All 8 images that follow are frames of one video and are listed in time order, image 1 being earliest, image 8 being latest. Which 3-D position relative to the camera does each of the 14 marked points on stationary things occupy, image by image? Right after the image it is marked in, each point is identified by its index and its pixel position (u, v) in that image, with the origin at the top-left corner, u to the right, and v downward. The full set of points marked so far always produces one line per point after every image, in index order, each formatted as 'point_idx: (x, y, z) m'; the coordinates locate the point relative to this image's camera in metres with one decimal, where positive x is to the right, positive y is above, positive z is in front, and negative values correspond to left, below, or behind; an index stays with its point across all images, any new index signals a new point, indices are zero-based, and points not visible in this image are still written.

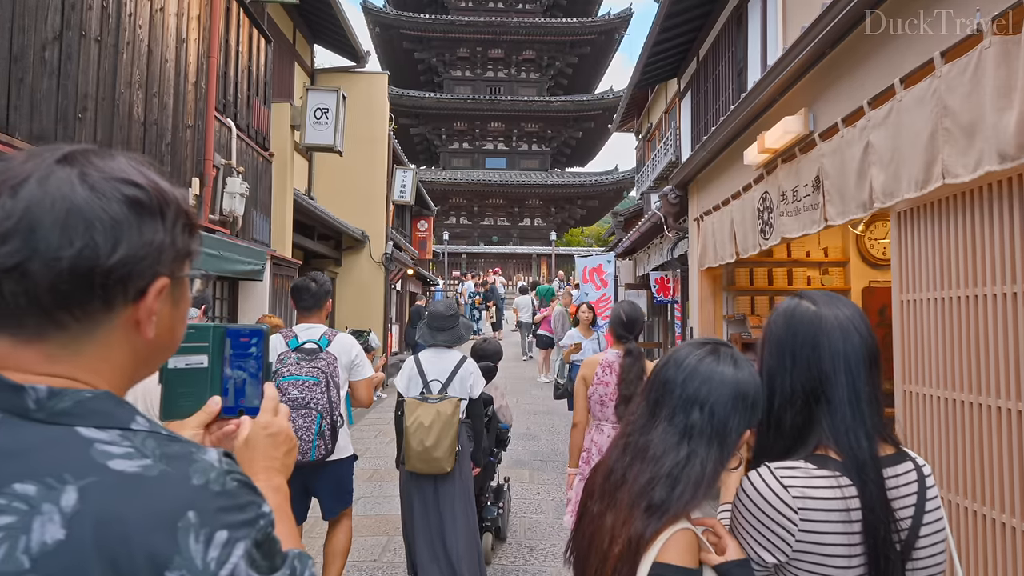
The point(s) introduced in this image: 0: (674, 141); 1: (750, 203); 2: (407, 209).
0: (+3.1, +2.7, +12.4) m
1: (+1.6, +0.6, +4.3) m
2: (-3.2, +2.4, +19.9) m
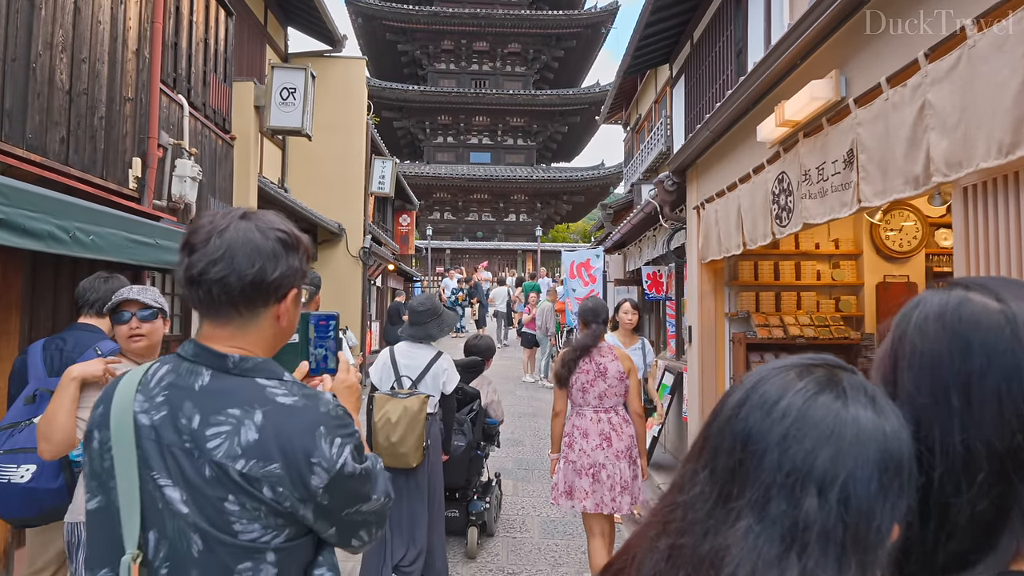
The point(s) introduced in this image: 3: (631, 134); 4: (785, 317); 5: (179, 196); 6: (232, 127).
0: (+2.8, +2.8, +11.9) m
1: (+1.5, +0.6, +3.8) m
2: (-3.7, +2.5, +19.3) m
3: (+3.0, +3.9, +16.4) m
4: (+2.1, -0.2, +5.1) m
5: (-2.7, +0.7, +5.2) m
6: (-2.9, +1.7, +6.9) m
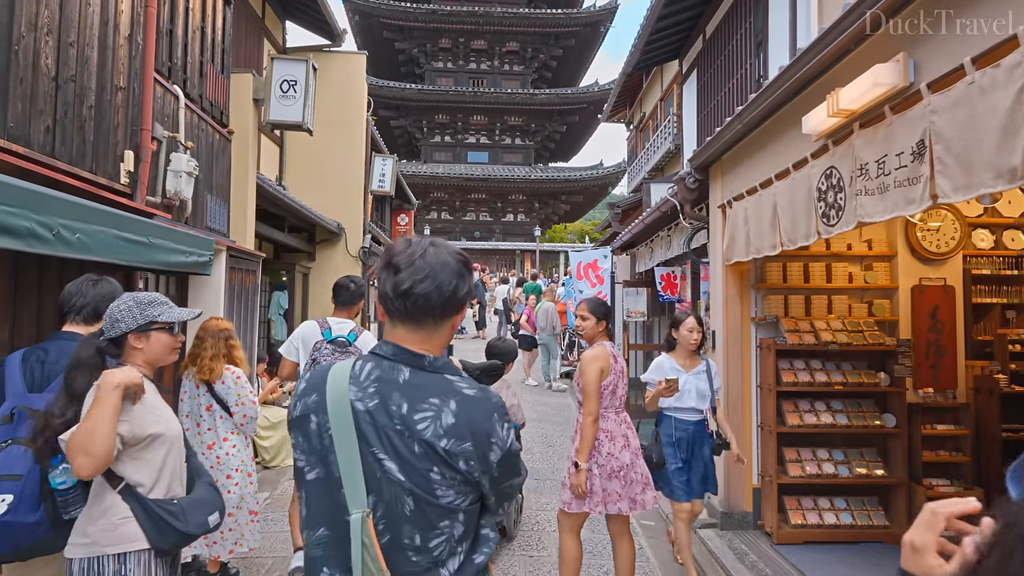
0: (+2.9, +2.8, +11.6) m
1: (+1.6, +0.6, +3.5) m
2: (-3.7, +2.5, +19.0) m
3: (+3.0, +3.9, +16.1) m
4: (+2.3, -0.3, +4.9) m
5: (-2.5, +0.7, +4.9) m
6: (-2.8, +1.7, +6.6) m
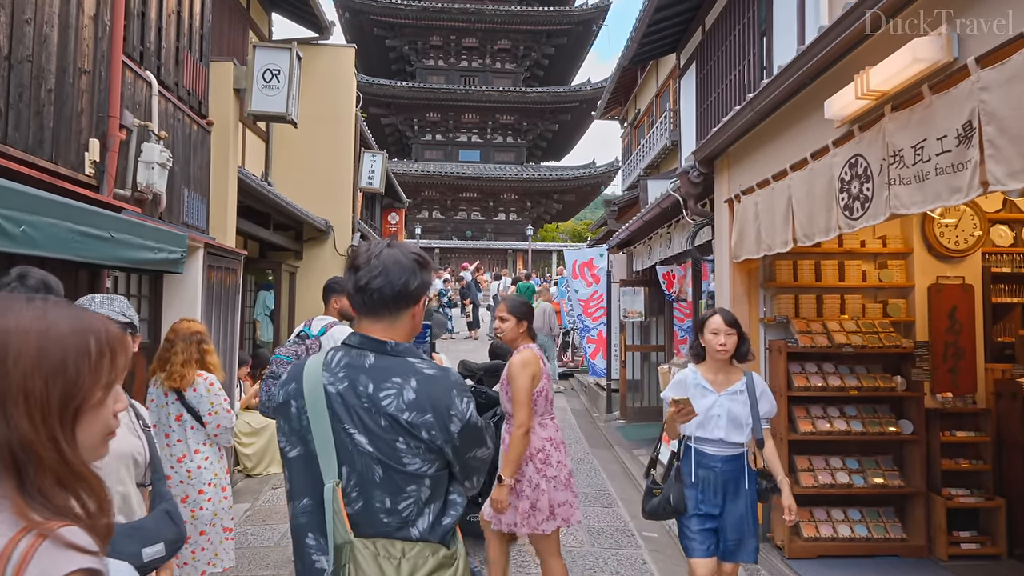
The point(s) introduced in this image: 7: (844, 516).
0: (+2.7, +2.8, +11.4) m
1: (+1.6, +0.6, +3.3) m
2: (-3.9, +2.5, +18.7) m
3: (+2.9, +3.9, +15.9) m
4: (+2.2, -0.2, +4.6) m
5: (-2.6, +0.7, +4.6) m
6: (-2.9, +1.7, +6.3) m
7: (+2.3, -1.6, +4.5) m
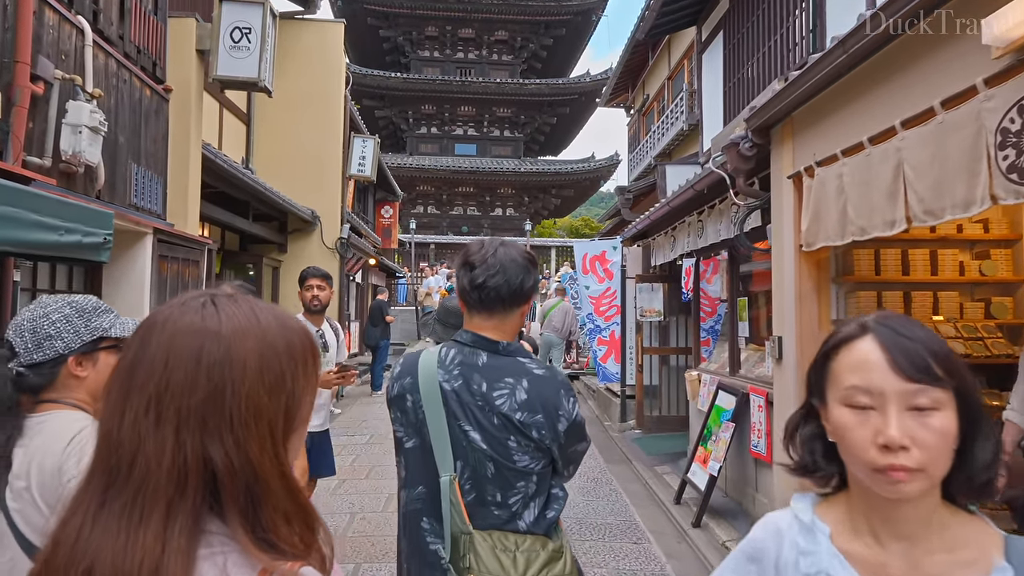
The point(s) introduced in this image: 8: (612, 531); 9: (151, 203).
0: (+2.8, +2.9, +10.5) m
1: (+1.7, +0.6, +2.4) m
2: (-3.9, +2.6, +17.7) m
3: (+2.9, +4.0, +15.0) m
4: (+2.3, -0.2, +3.7) m
5: (-2.5, +0.8, +3.7) m
6: (-2.8, +1.7, +5.3) m
7: (+2.4, -1.5, +3.6) m
8: (+0.8, -1.9, +5.0) m
9: (-2.8, +0.7, +5.0) m
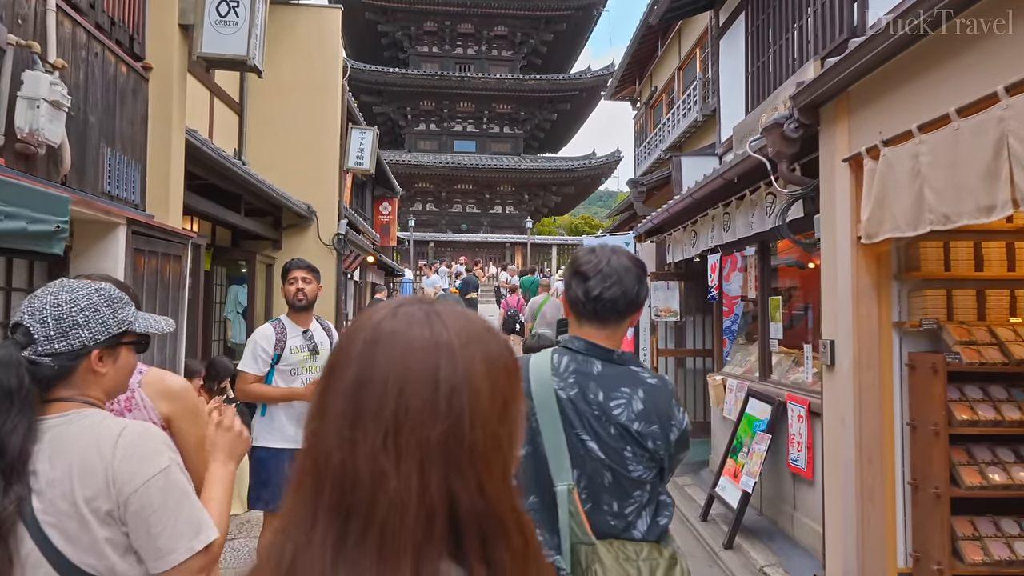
0: (+2.9, +2.9, +10.0) m
1: (+1.8, +0.6, +1.9) m
2: (-3.8, +2.6, +17.3) m
3: (+2.9, +4.0, +14.5) m
4: (+2.4, -0.2, +3.3) m
5: (-2.4, +0.8, +3.2) m
6: (-2.7, +1.7, +4.9) m
7: (+2.5, -1.5, +3.1) m
8: (+0.9, -1.8, +4.6) m
9: (-2.7, +0.7, +4.5) m
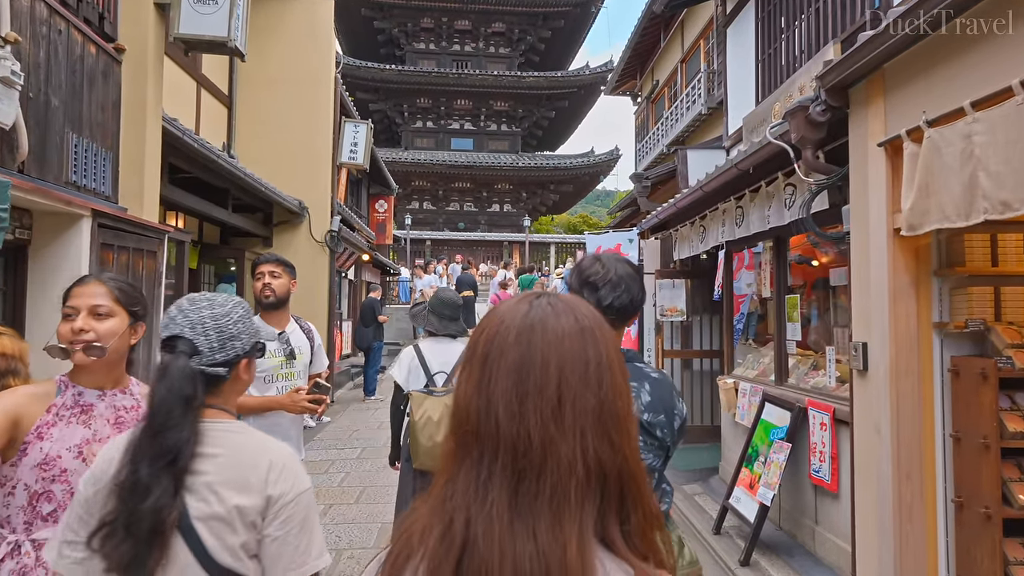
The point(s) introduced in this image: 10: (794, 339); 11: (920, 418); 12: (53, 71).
0: (+2.8, +2.9, +9.7) m
1: (+1.8, +0.6, +1.6) m
2: (-3.9, +2.7, +16.9) m
3: (+2.9, +4.0, +14.2) m
4: (+2.4, -0.2, +2.9) m
5: (-2.4, +0.8, +2.9) m
6: (-2.7, +1.8, +4.5) m
7: (+2.5, -1.5, +2.8) m
8: (+0.9, -1.8, +4.3) m
9: (-2.7, +0.7, +4.2) m
10: (+2.1, -0.4, +4.9) m
11: (+1.9, -0.6, +3.0) m
12: (-2.6, +1.2, +3.7) m
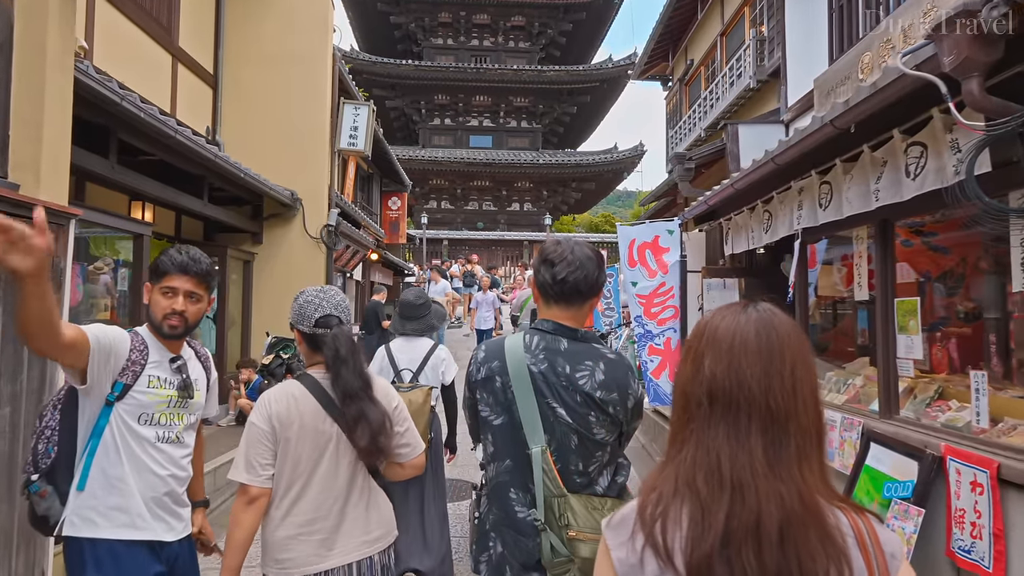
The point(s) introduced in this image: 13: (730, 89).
0: (+3.1, +2.9, +8.5) m
1: (+1.8, +0.6, +0.4) m
2: (-3.4, +2.6, +15.9) m
3: (+3.3, +4.0, +13.0) m
4: (+2.5, -0.2, +1.7) m
5: (-2.3, +0.8, +1.8) m
6: (-2.6, +1.7, +3.4) m
7: (+2.5, -1.5, +1.6) m
8: (+0.9, -1.8, +3.0) m
9: (-2.6, +0.7, +3.1) m
10: (+2.2, -0.4, +3.6) m
11: (+1.9, -0.6, +1.8) m
12: (-2.5, +1.2, +2.6) m
13: (+3.1, +2.9, +9.4) m
